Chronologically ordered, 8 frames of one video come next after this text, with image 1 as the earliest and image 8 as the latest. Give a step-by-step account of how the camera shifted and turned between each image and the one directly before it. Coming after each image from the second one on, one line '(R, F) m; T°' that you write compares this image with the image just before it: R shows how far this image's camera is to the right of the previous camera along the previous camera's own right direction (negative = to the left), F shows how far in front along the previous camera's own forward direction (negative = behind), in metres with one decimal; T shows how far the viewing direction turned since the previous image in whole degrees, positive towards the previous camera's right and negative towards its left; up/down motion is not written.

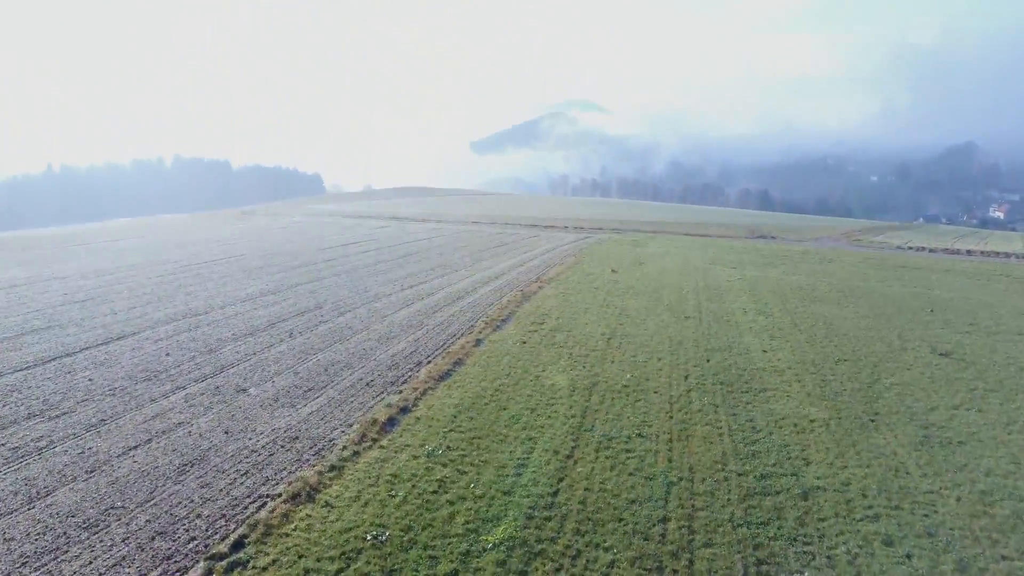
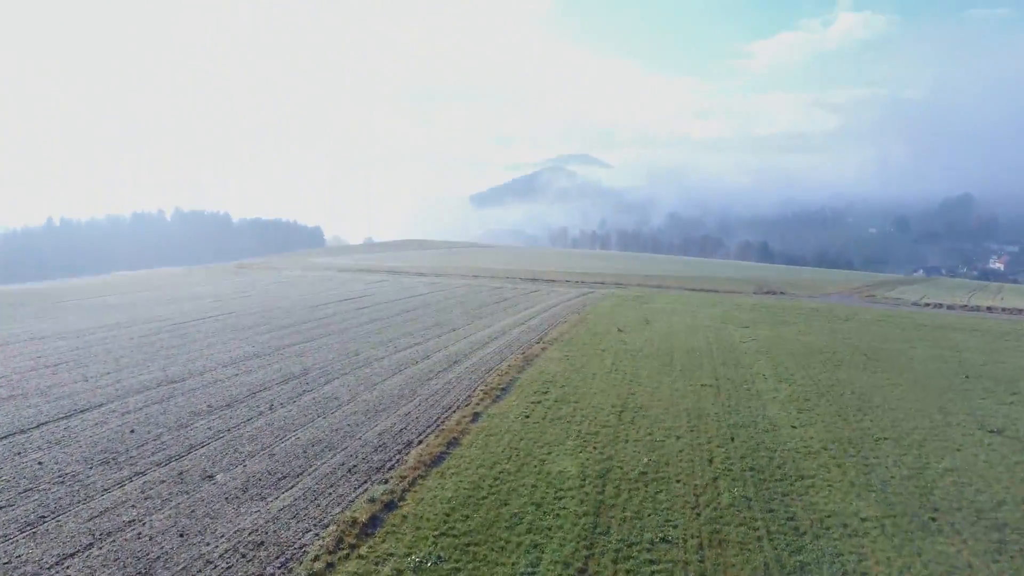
(0.0, +0.8) m; 0°
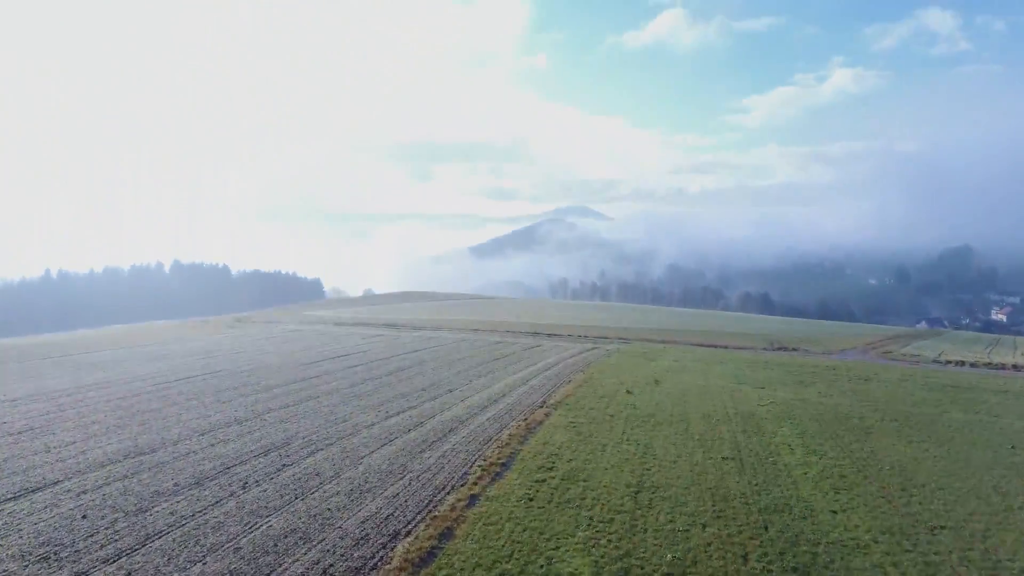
(0.0, +0.8) m; 0°
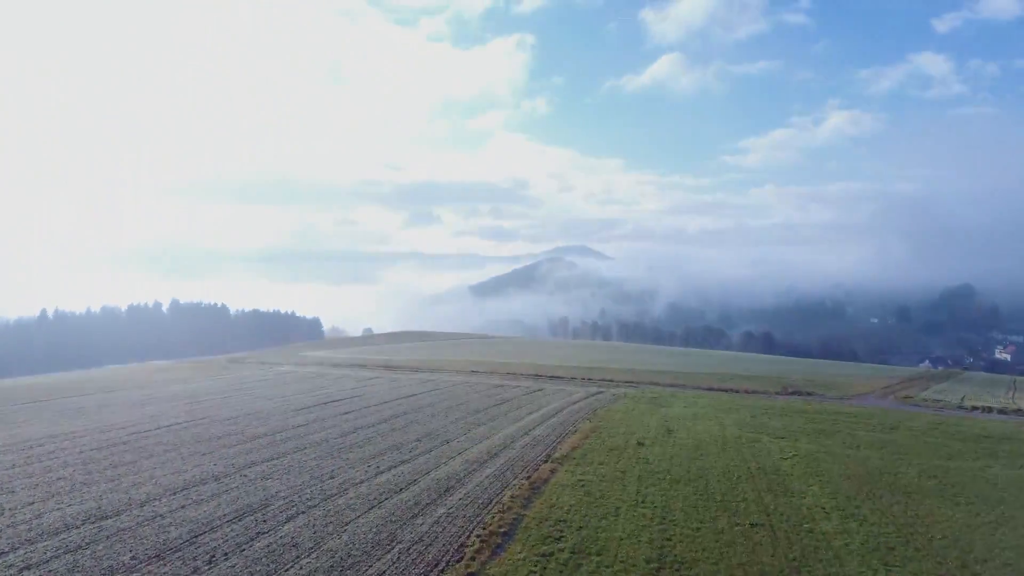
(0.0, +0.8) m; 0°
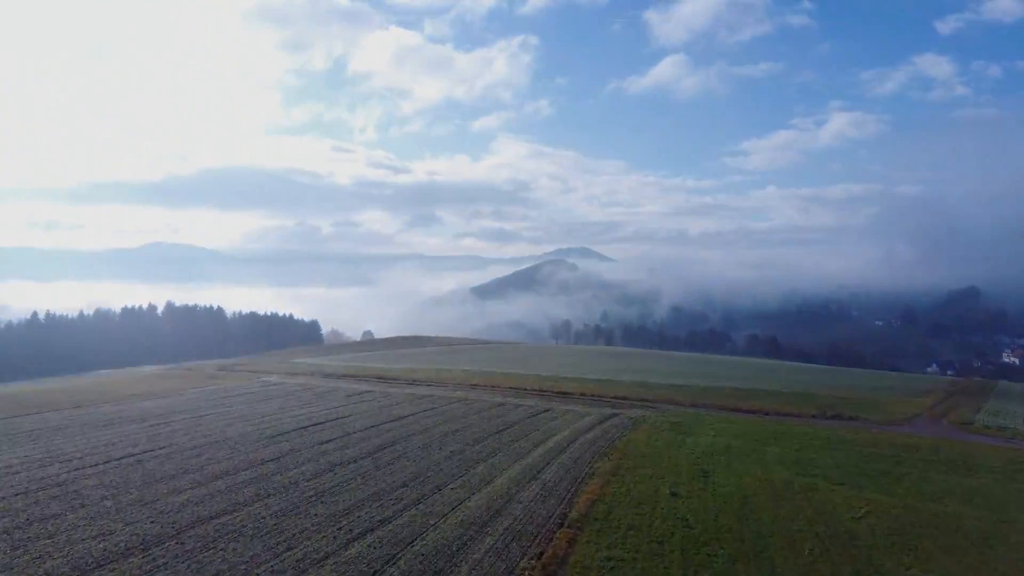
(-0.1, +2.3) m; 0°
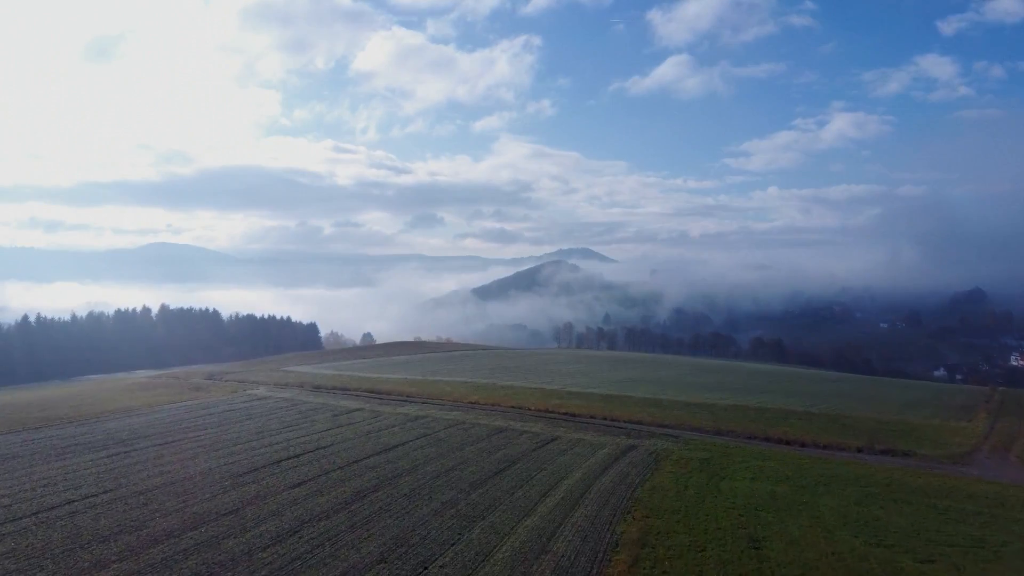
(-0.1, +2.4) m; 0°
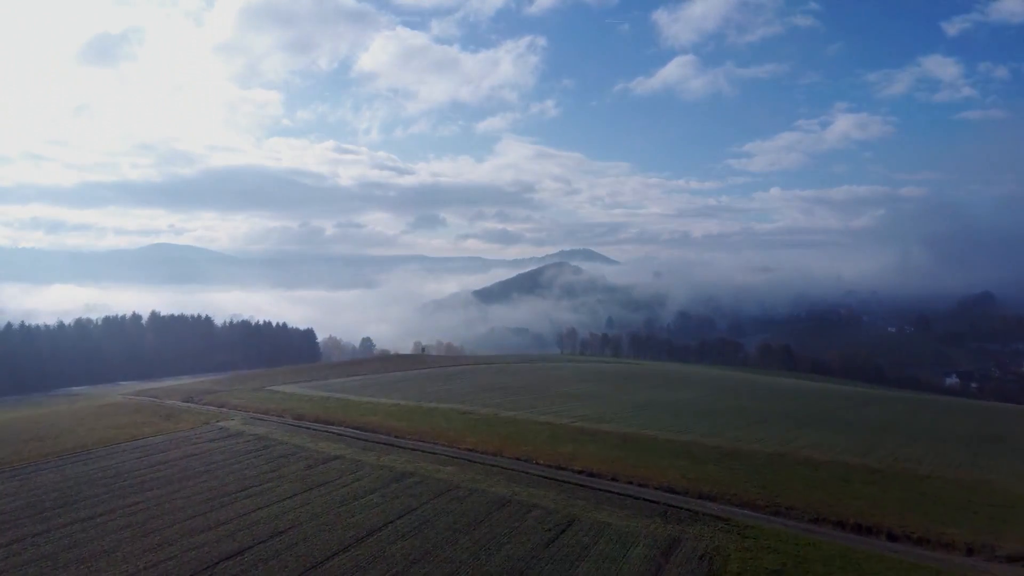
(-0.1, +3.9) m; 0°
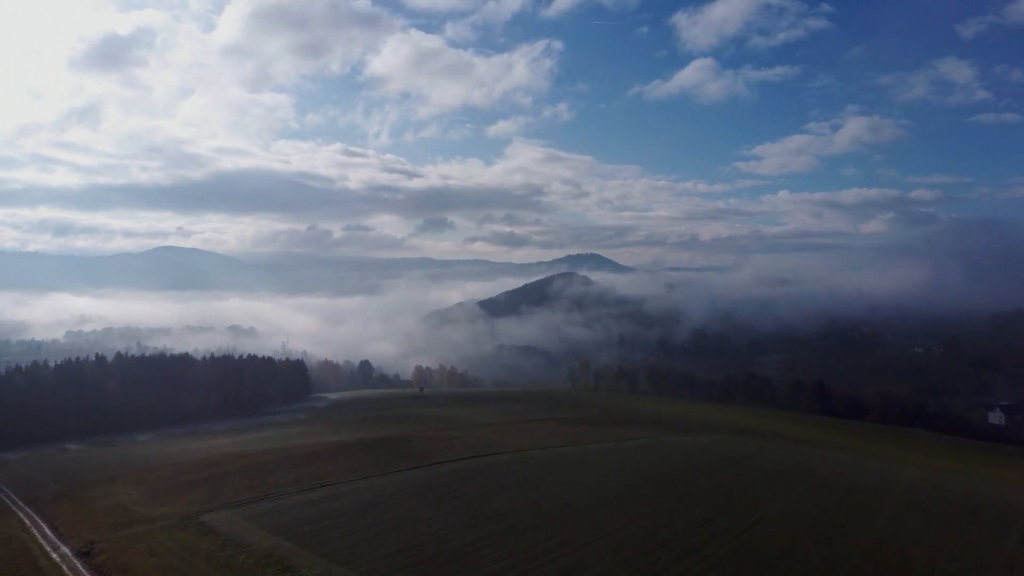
(-0.2, +12.2) m; -1°
